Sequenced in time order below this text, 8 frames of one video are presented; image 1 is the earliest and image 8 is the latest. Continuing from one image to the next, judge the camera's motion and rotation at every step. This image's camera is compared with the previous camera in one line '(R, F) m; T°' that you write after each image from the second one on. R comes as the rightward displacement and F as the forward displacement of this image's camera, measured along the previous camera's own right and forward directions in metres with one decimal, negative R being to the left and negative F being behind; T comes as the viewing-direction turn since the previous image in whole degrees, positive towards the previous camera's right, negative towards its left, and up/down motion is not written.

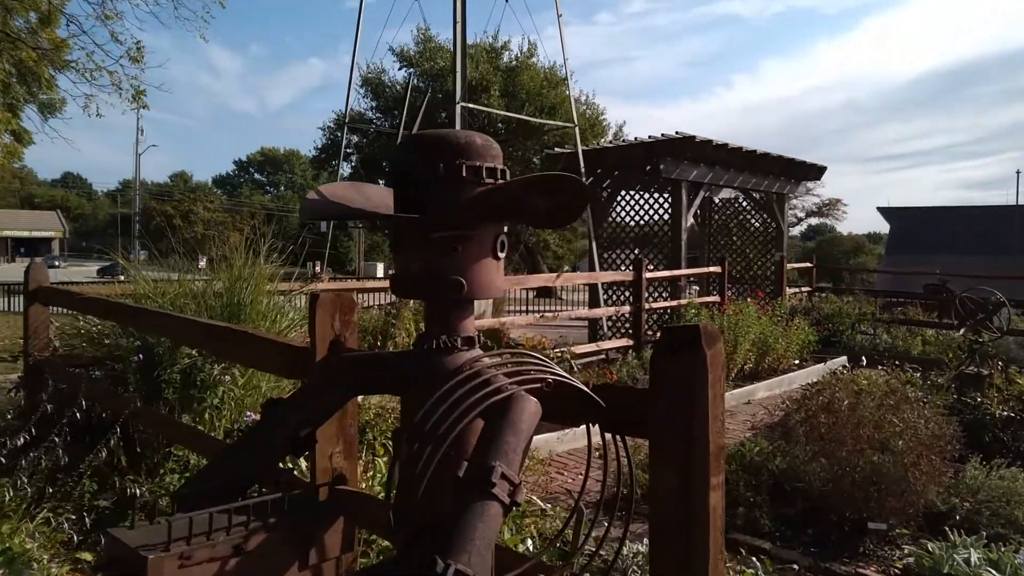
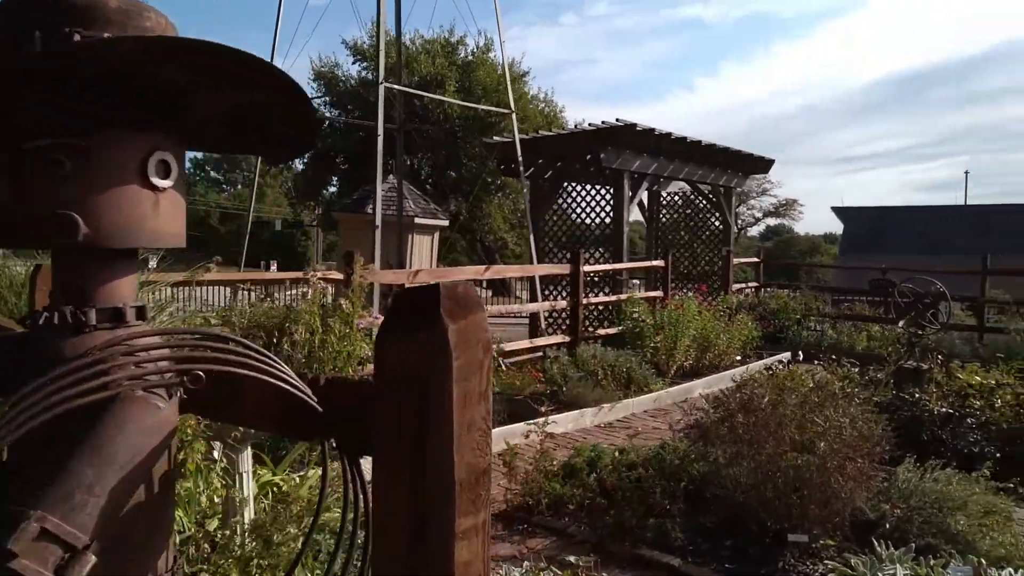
(+0.4, +0.5) m; +3°
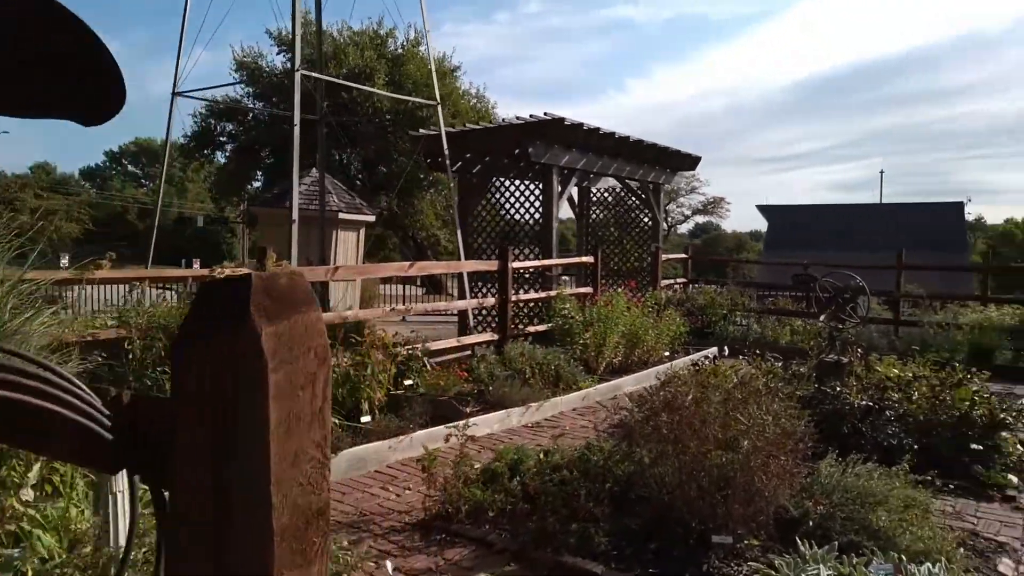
(+0.1, +0.2) m; +5°
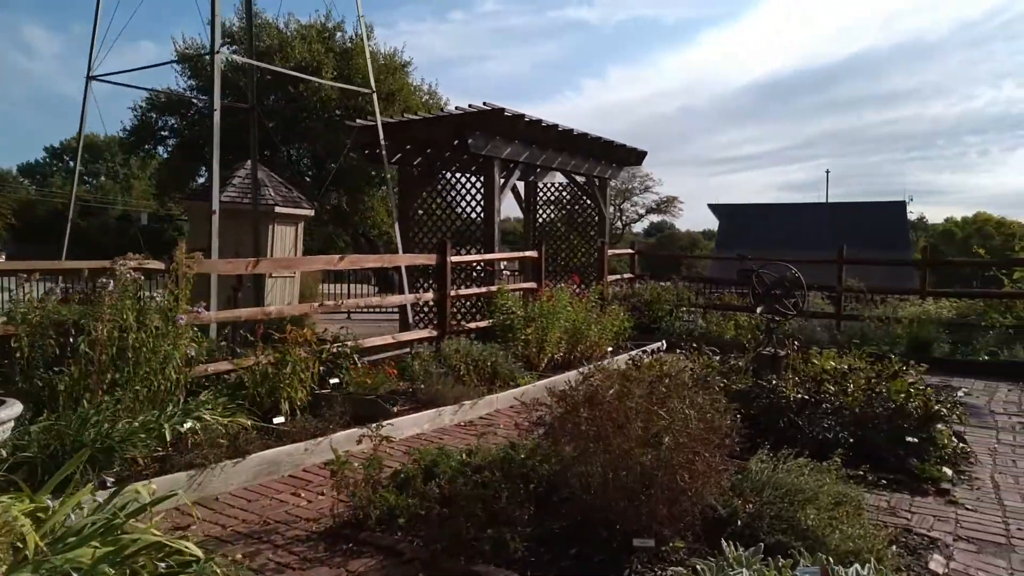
(+0.2, +0.2) m; +3°
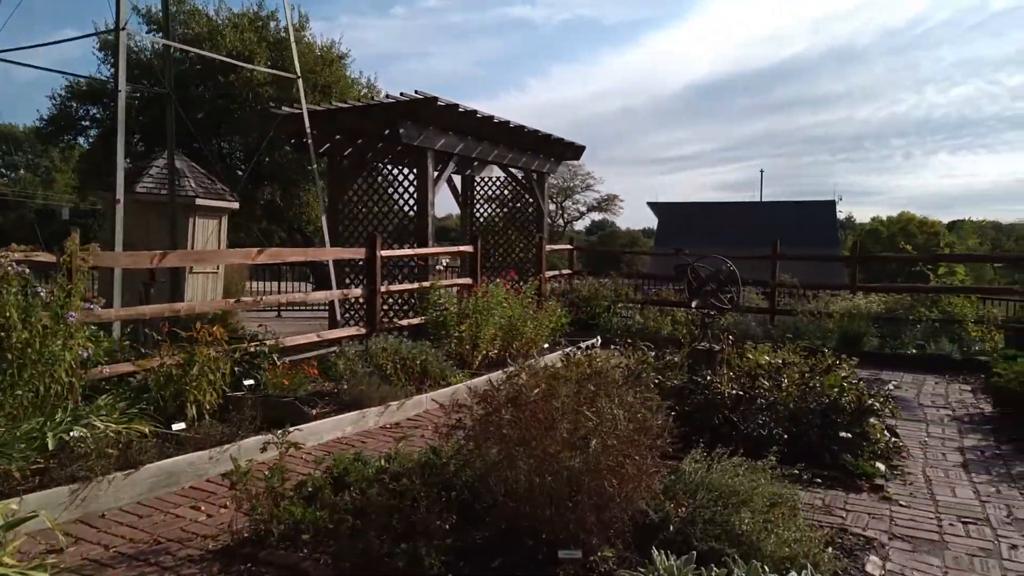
(+0.1, +0.3) m; +4°
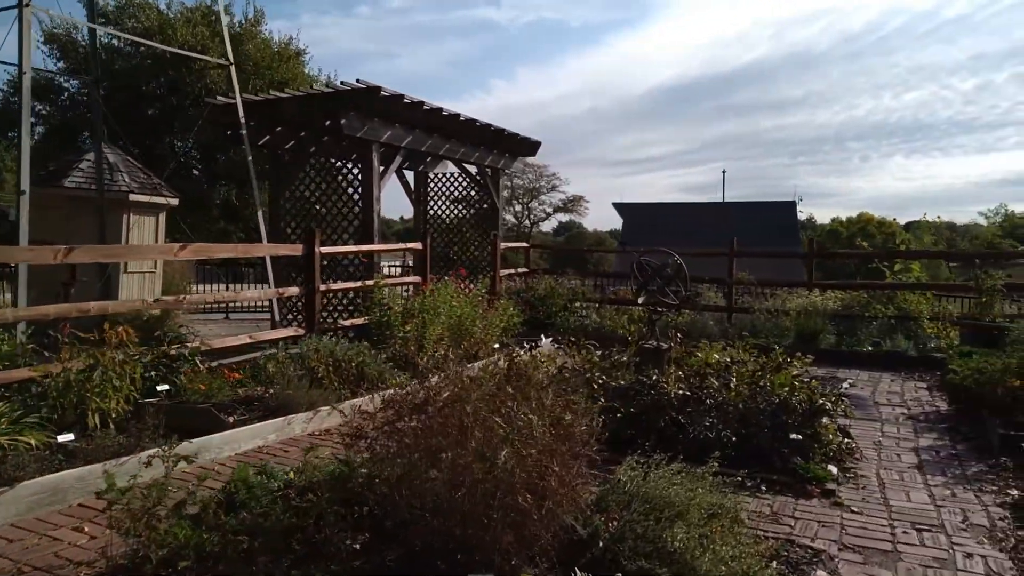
(+0.2, +0.3) m; +3°
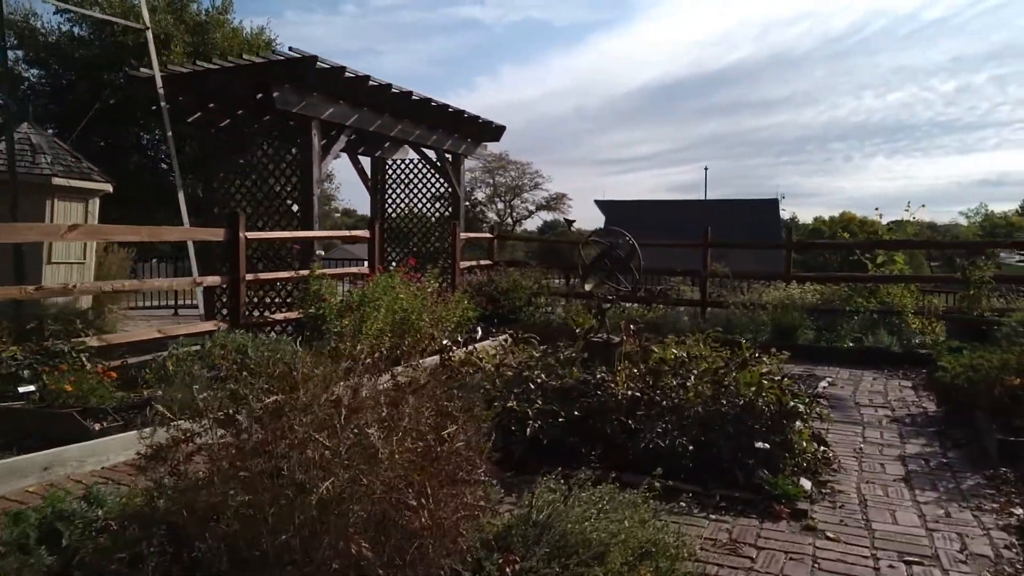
(+0.3, +0.7) m; +1°
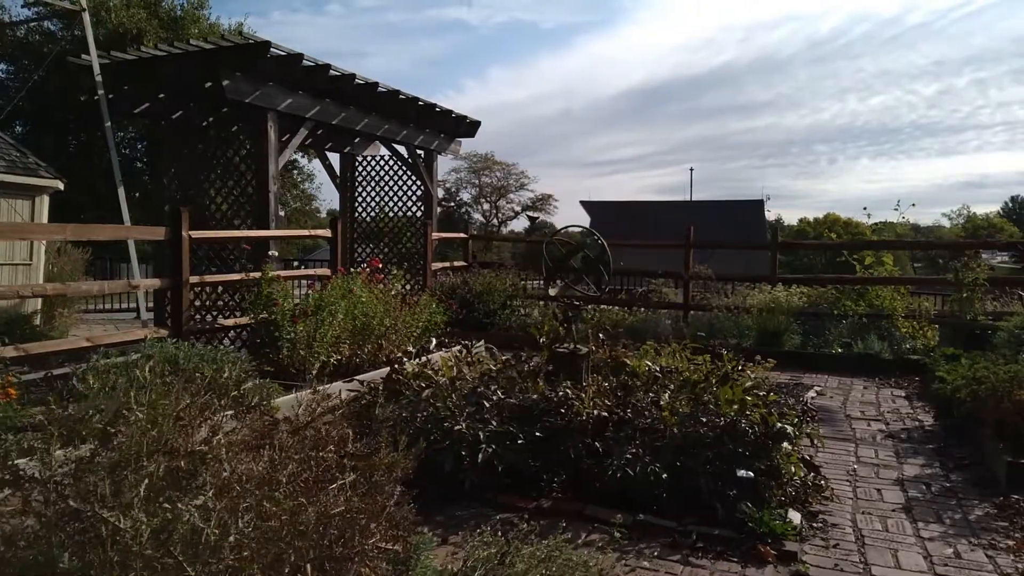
(+0.2, +0.5) m; +1°
